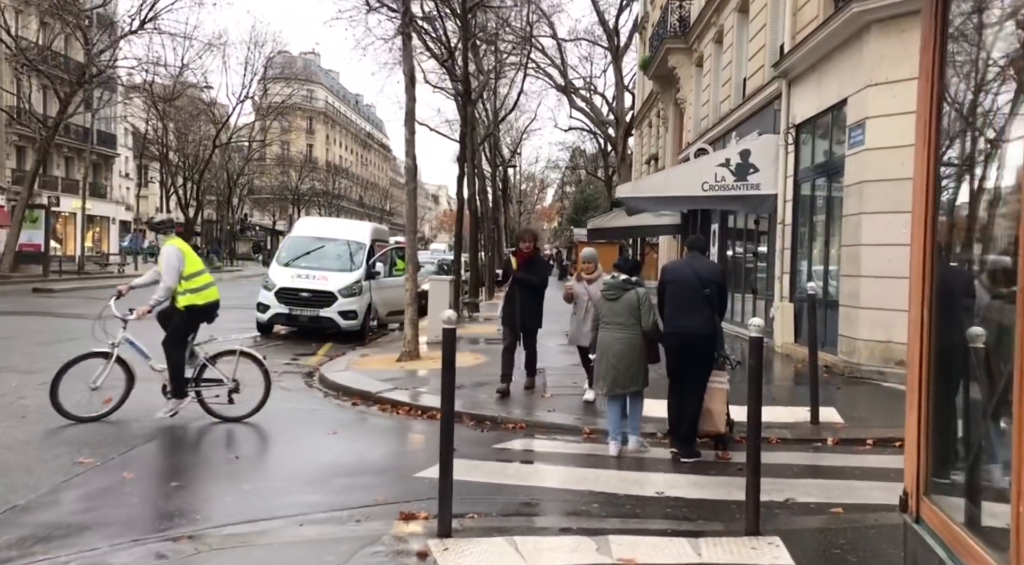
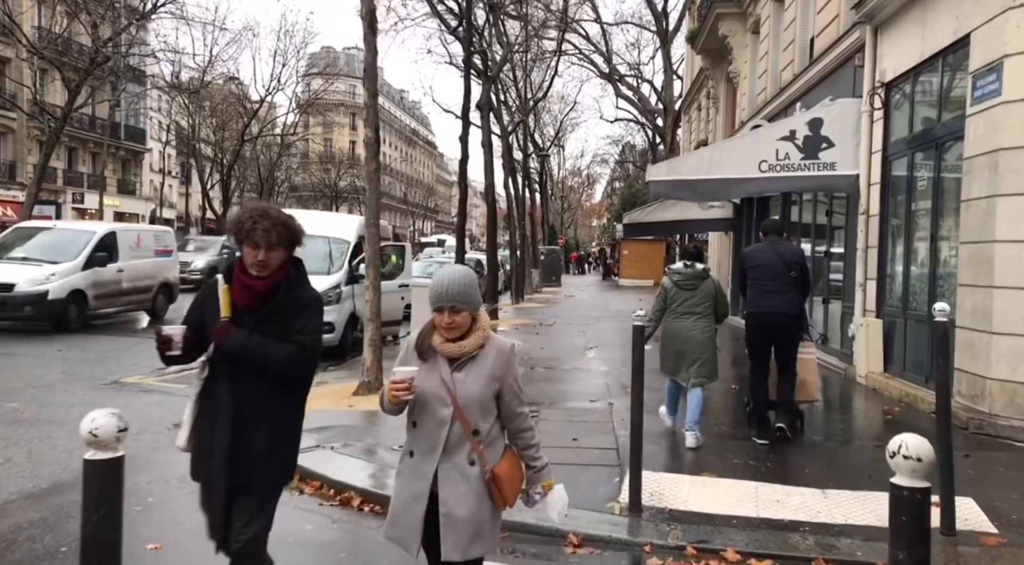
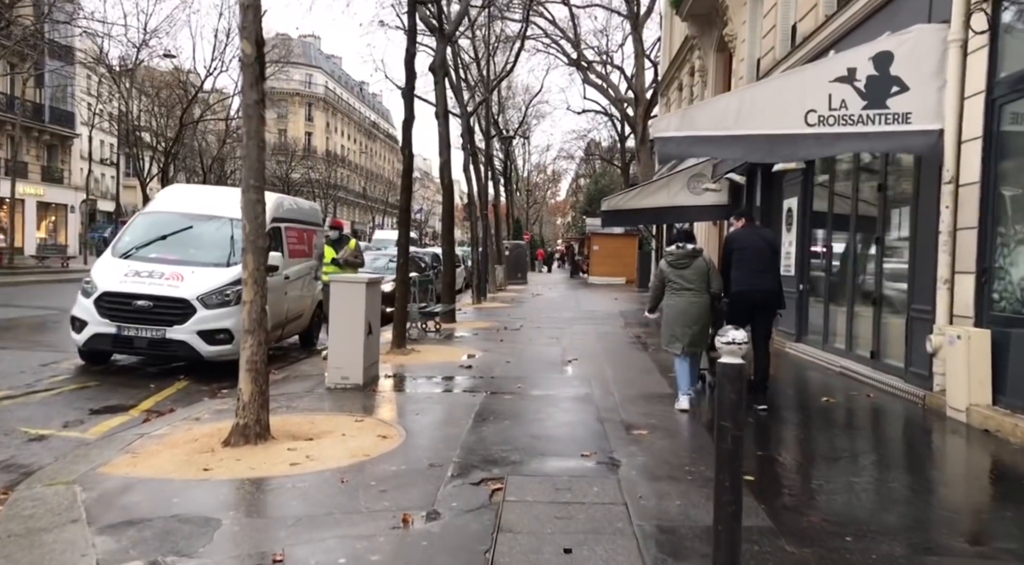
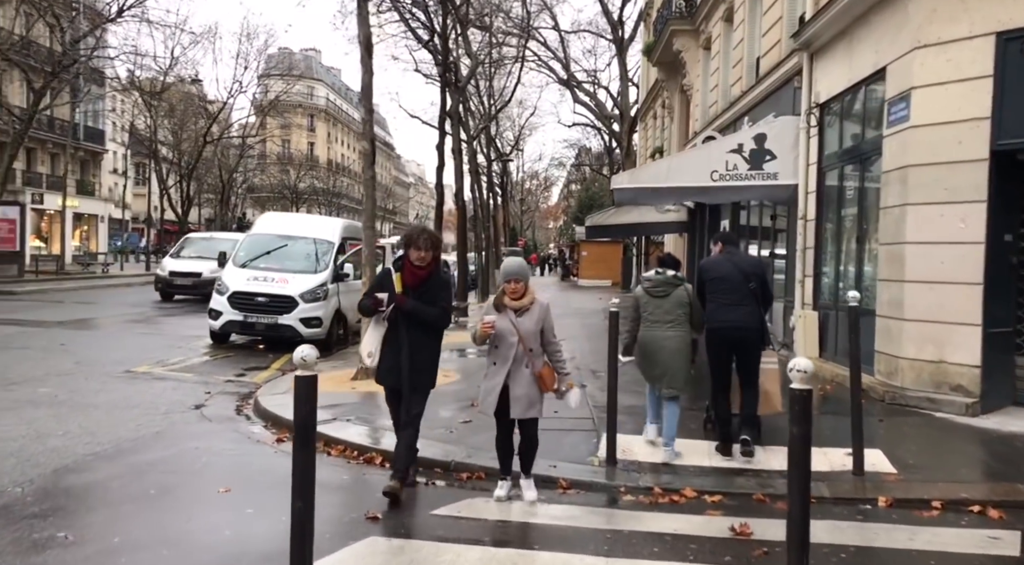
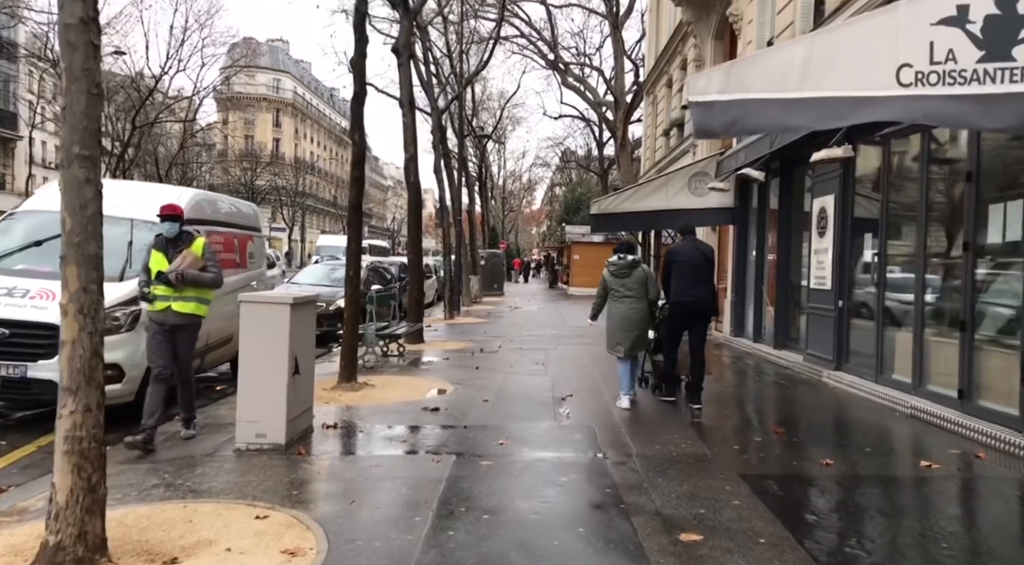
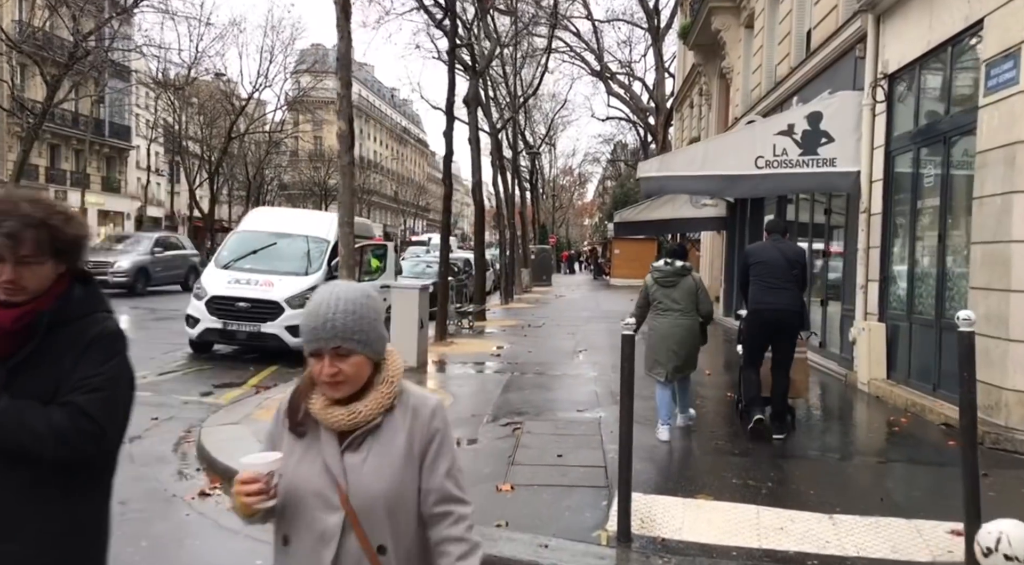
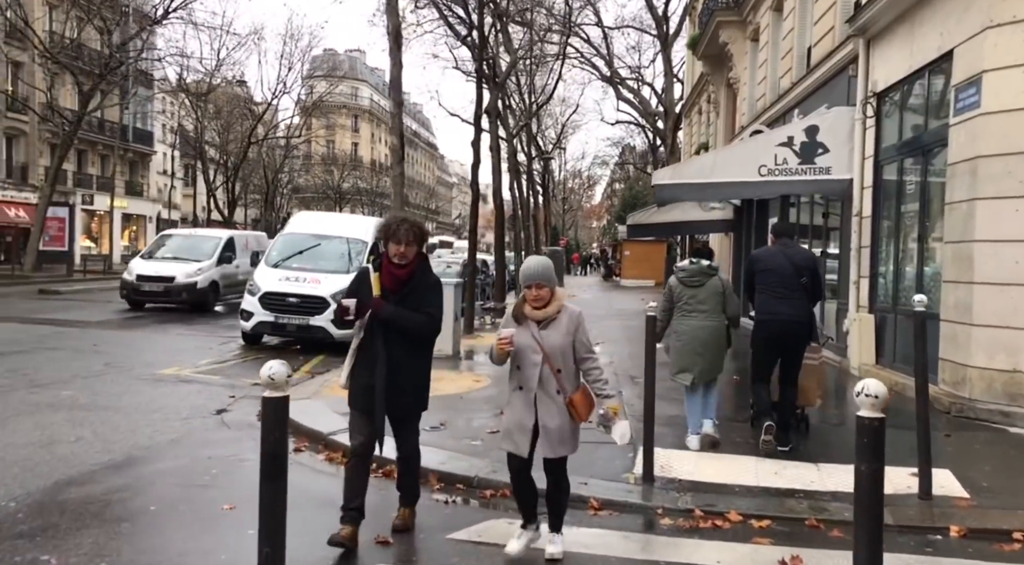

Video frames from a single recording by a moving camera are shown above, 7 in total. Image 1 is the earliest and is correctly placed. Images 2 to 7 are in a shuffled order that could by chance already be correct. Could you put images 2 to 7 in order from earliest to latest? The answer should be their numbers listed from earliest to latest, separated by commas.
4, 7, 2, 6, 3, 5
